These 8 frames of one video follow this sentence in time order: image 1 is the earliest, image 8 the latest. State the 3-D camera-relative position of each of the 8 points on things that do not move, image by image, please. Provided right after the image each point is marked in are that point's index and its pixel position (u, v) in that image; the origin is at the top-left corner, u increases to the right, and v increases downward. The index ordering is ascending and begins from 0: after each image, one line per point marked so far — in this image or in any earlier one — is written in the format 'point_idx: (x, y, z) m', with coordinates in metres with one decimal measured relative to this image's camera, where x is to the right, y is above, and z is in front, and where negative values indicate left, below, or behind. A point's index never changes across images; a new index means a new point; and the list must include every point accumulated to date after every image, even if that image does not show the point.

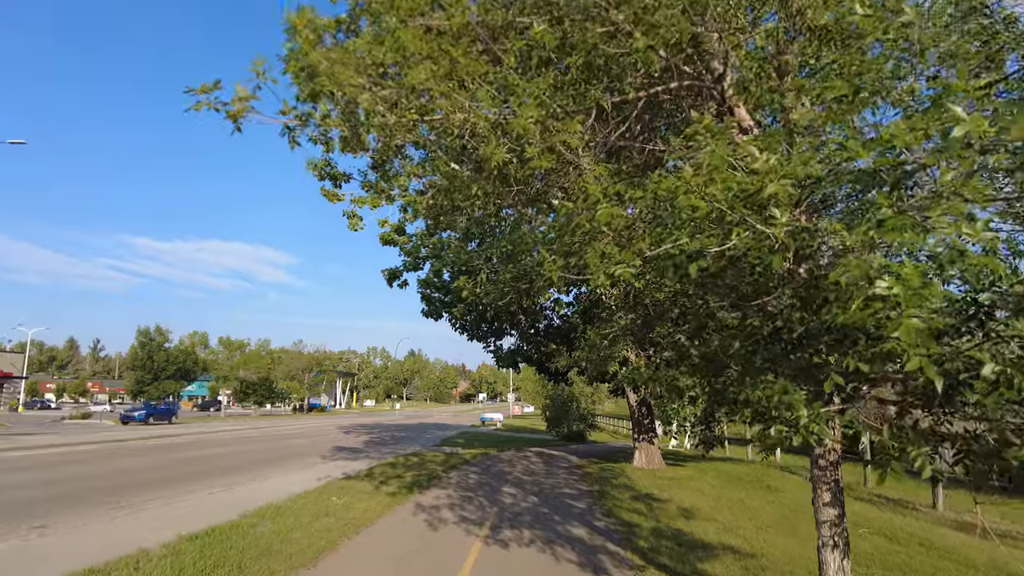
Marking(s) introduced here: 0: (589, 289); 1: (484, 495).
0: (+1.8, 0.0, +15.5) m
1: (-0.5, -4.0, +13.1) m
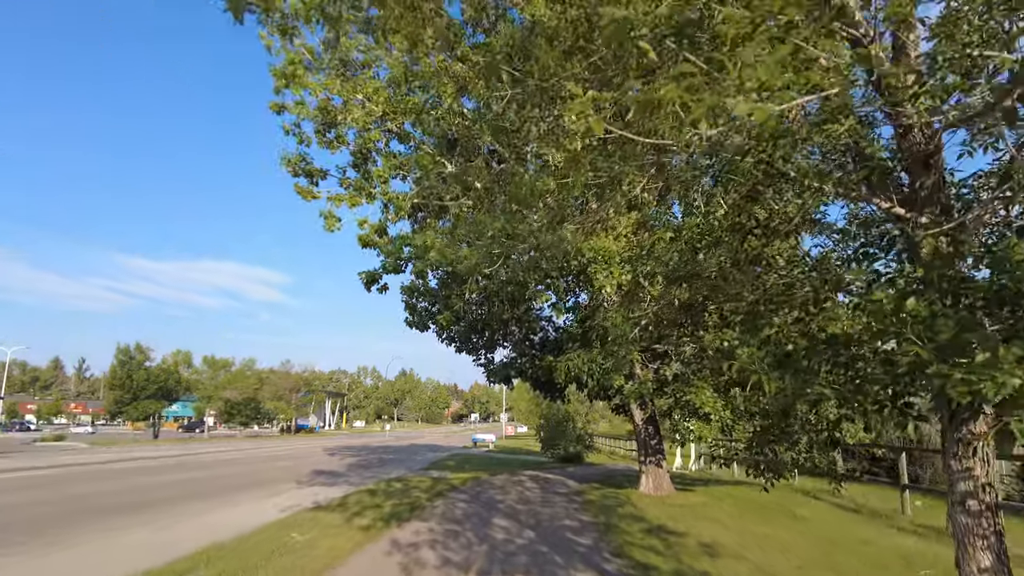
0: (+1.7, -0.1, +13.9) m
1: (-0.7, -4.1, +11.3) m
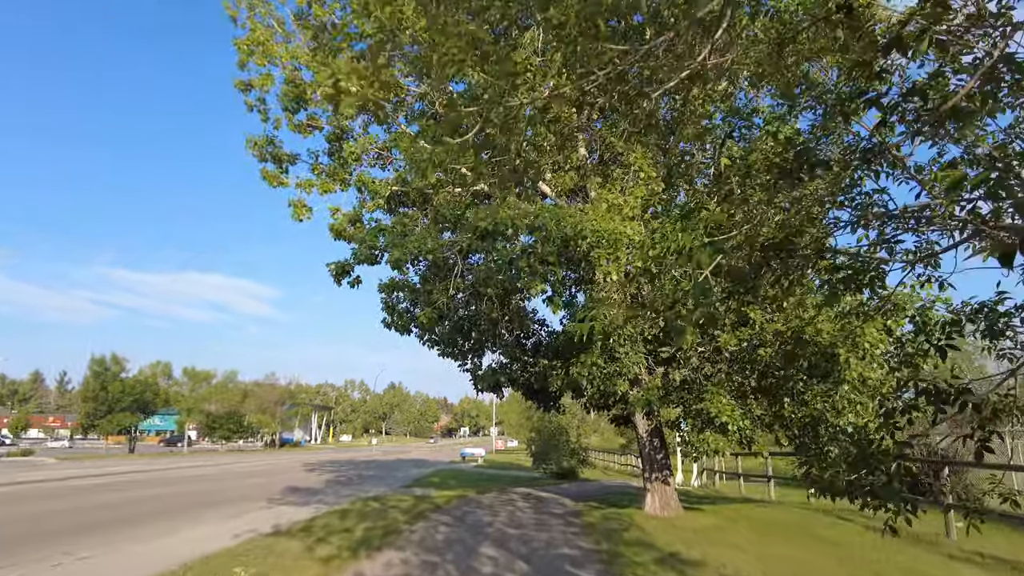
0: (+1.5, 0.0, +12.3) m
1: (-0.8, -3.9, +9.6) m
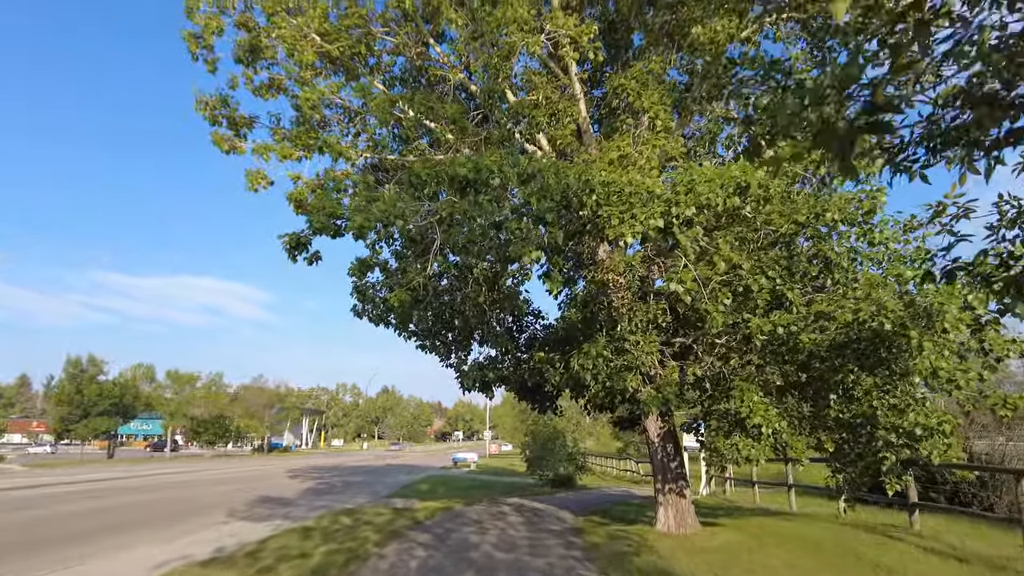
0: (+1.3, +0.4, +10.3) m
1: (-1.0, -3.5, +7.6) m
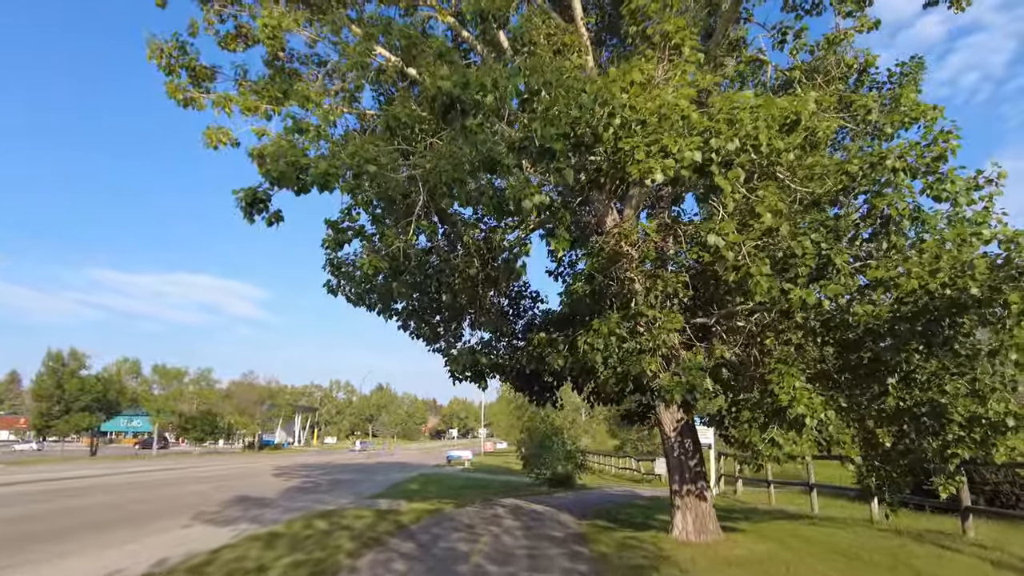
0: (+1.3, +0.8, +8.8) m
1: (-1.0, -3.1, +6.0) m
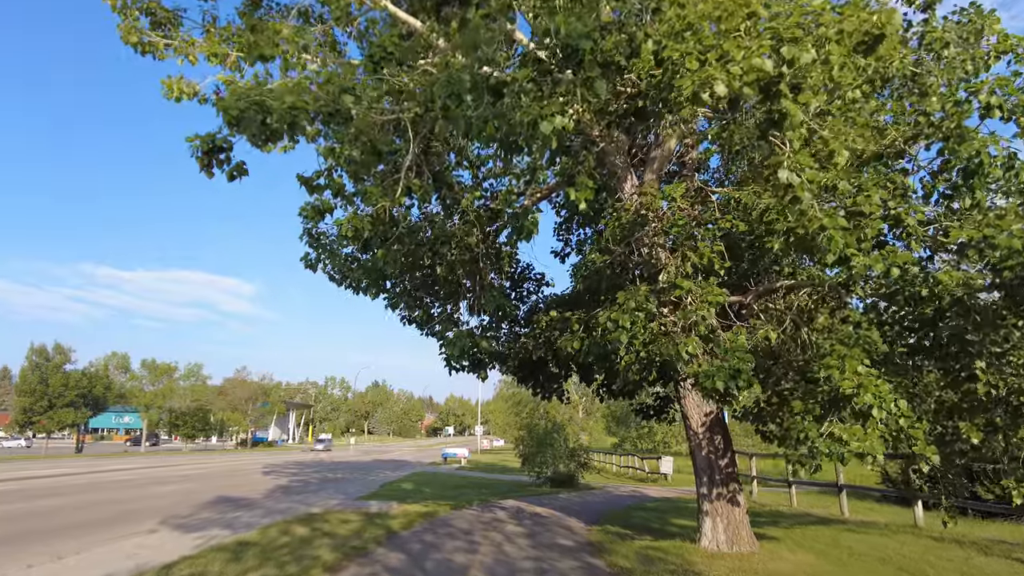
0: (+1.4, +1.2, +7.4) m
1: (-0.9, -2.7, +4.6) m
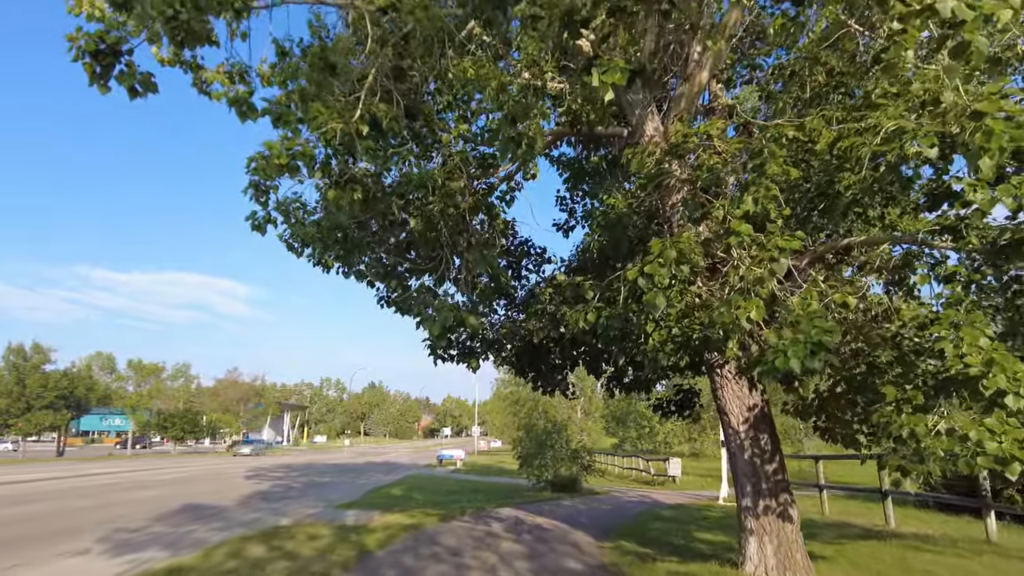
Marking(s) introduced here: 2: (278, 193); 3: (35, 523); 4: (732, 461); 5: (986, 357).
0: (+1.3, +1.6, +5.5) m
1: (-0.9, -2.3, +2.7) m
2: (-2.8, +1.1, +8.2) m
3: (-11.1, -5.6, +15.9) m
4: (+2.6, -2.0, +7.8) m
5: (+3.4, -0.5, +4.9) m
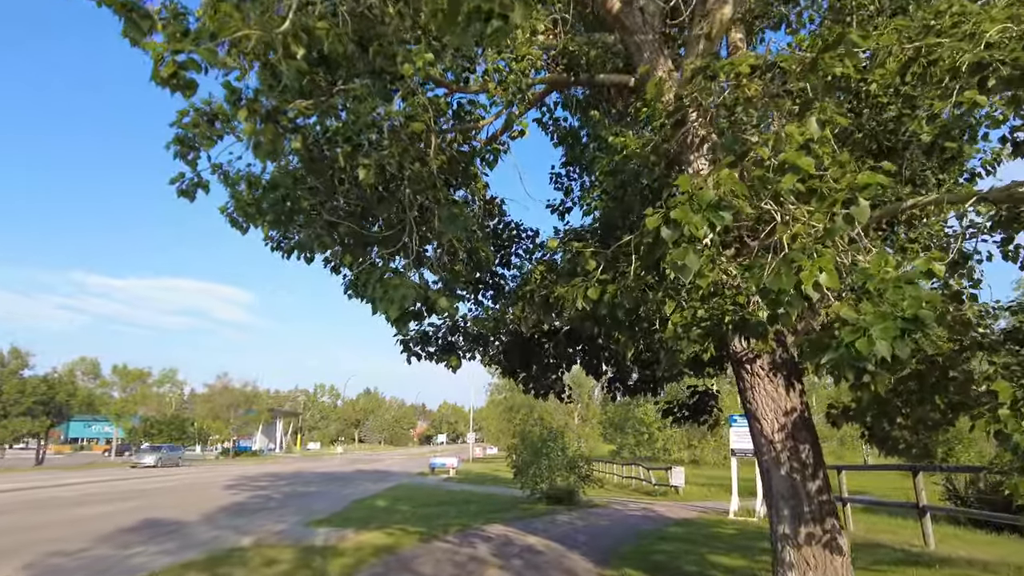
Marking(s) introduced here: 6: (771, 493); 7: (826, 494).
0: (+1.1, +1.8, +4.1) m
1: (-1.1, -2.0, +1.2) m
2: (-3.0, +1.4, +6.7) m
3: (-11.3, -5.5, +14.3) m
4: (+2.4, -1.8, +6.4) m
5: (+3.3, -0.2, +3.4) m
6: (+2.4, -1.9, +6.3) m
7: (+2.9, -1.9, +6.2) m
